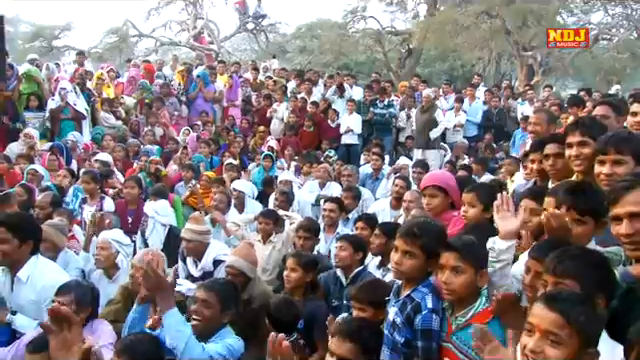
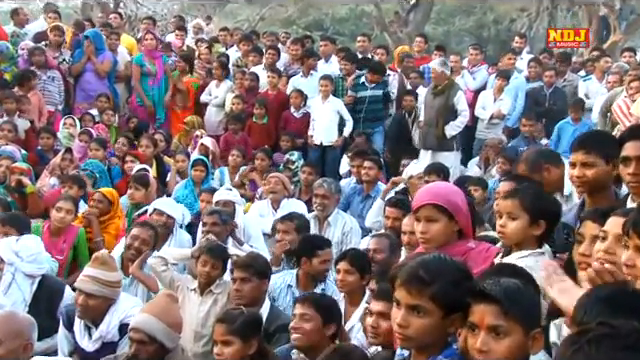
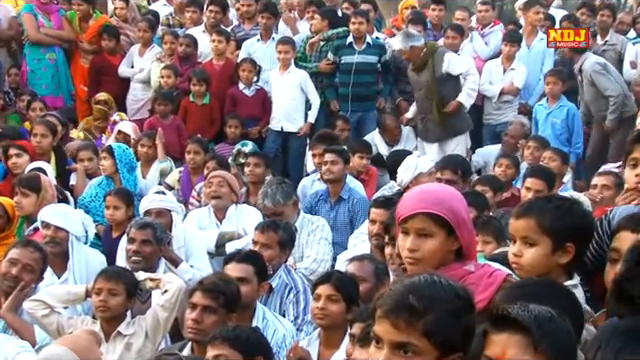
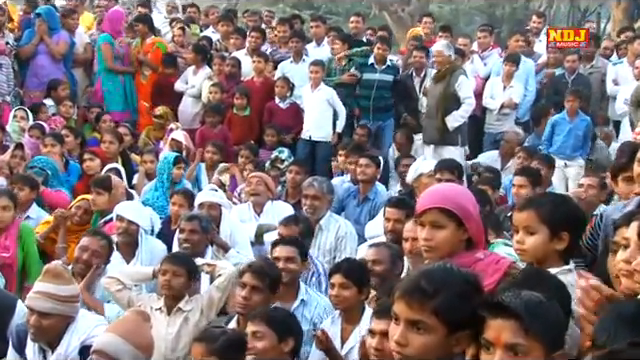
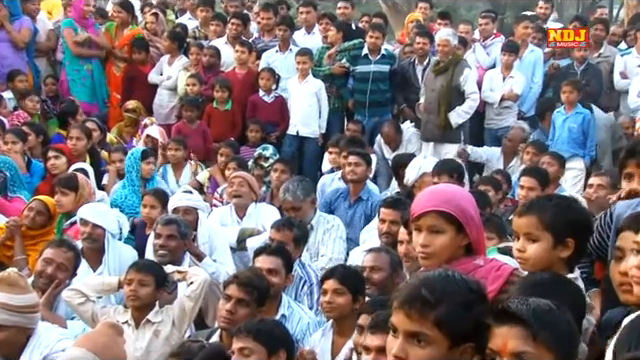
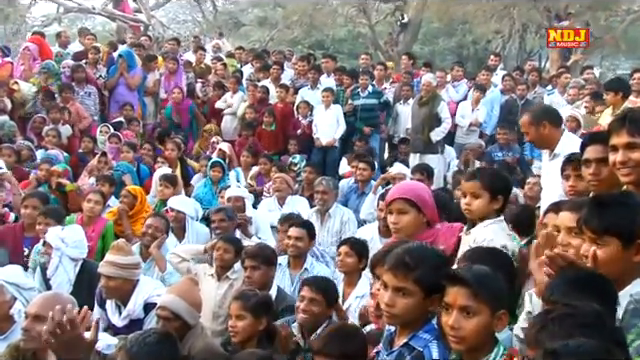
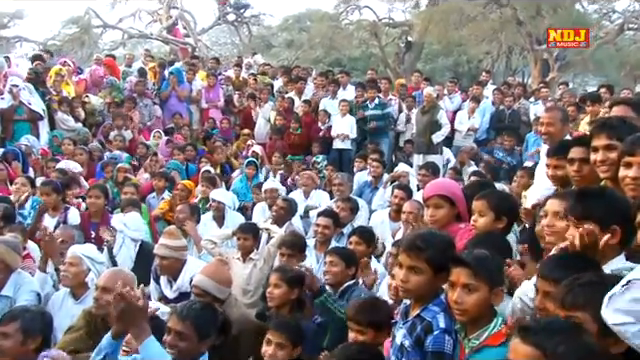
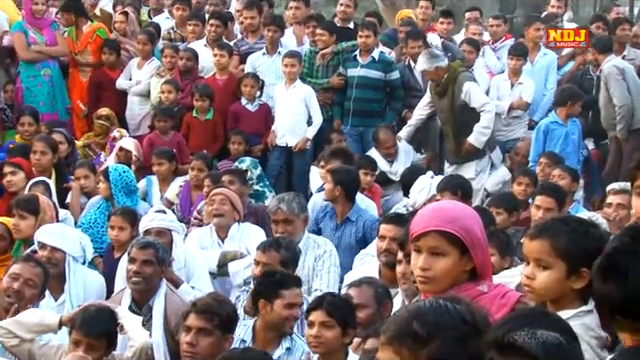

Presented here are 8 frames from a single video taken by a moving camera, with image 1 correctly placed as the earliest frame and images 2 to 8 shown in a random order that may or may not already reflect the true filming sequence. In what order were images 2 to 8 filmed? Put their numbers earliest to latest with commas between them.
7, 6, 2, 4, 5, 3, 8
